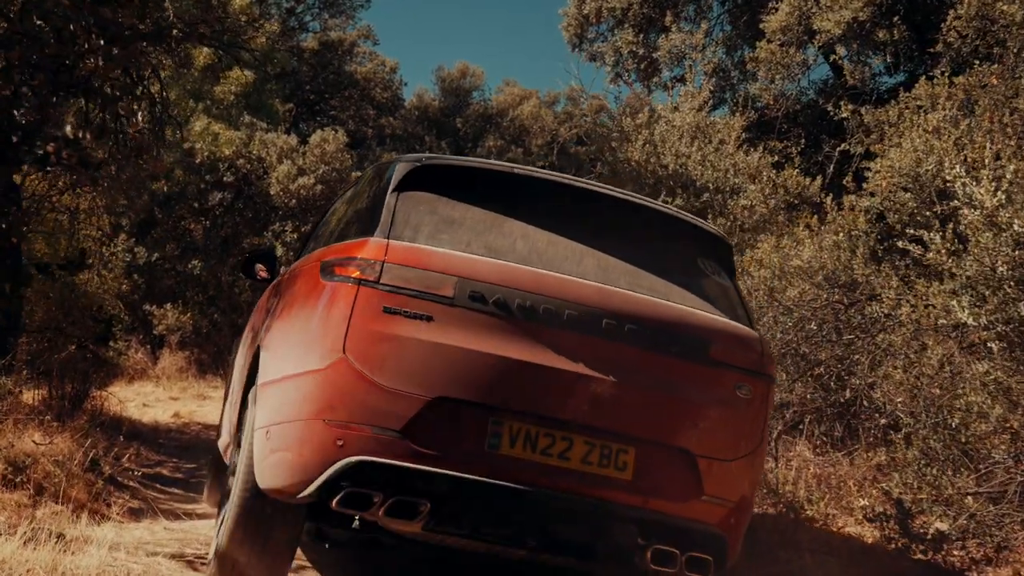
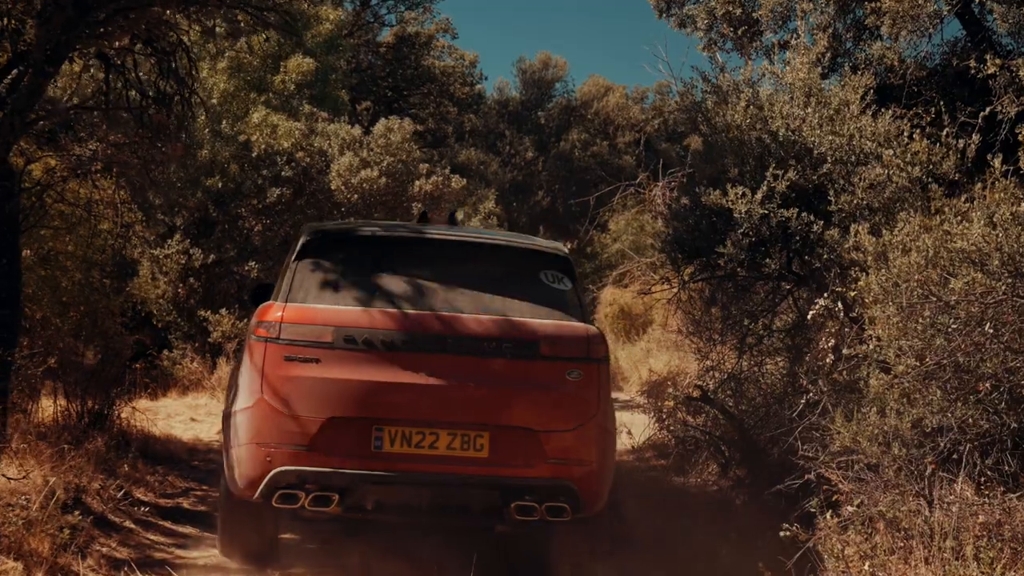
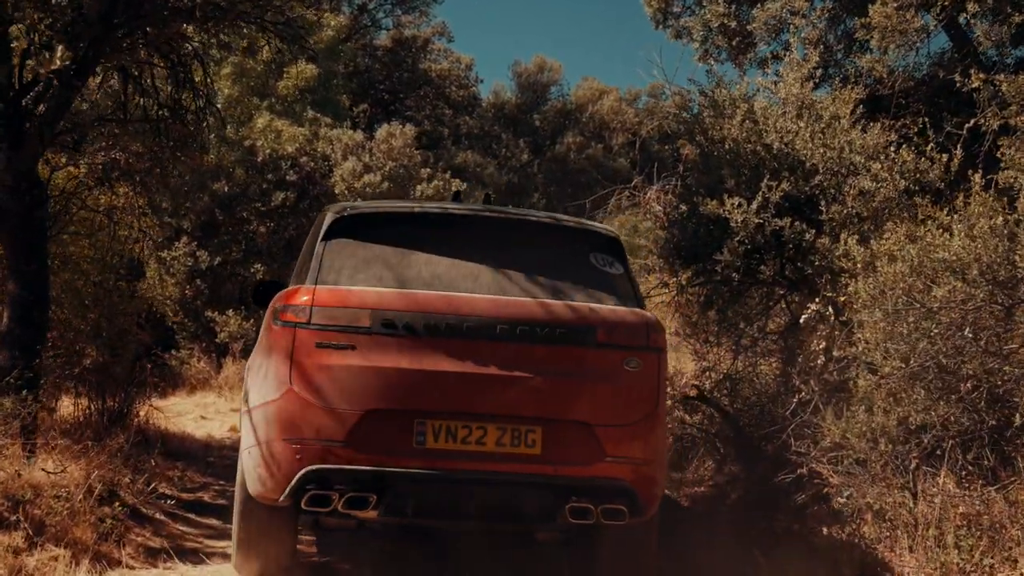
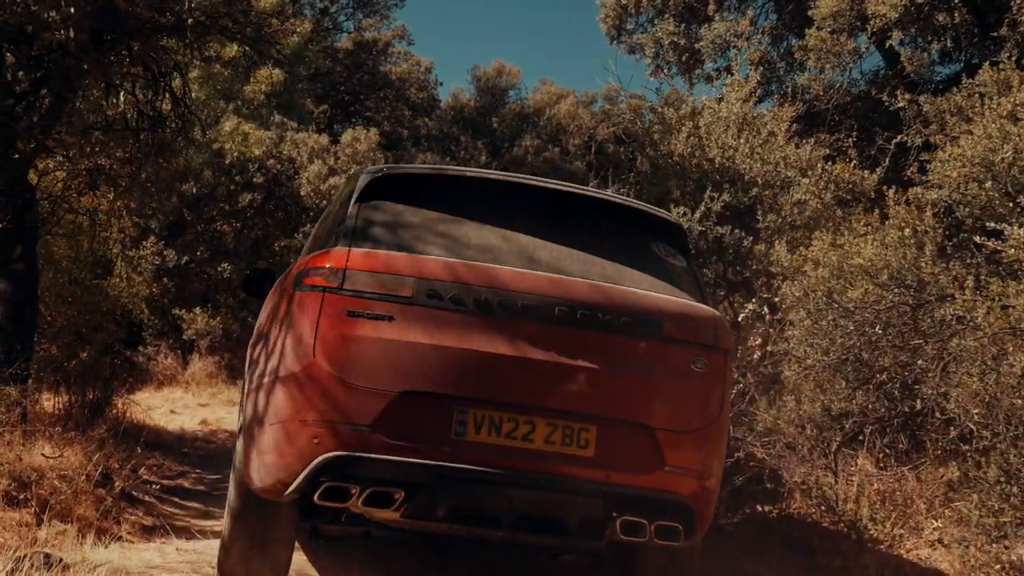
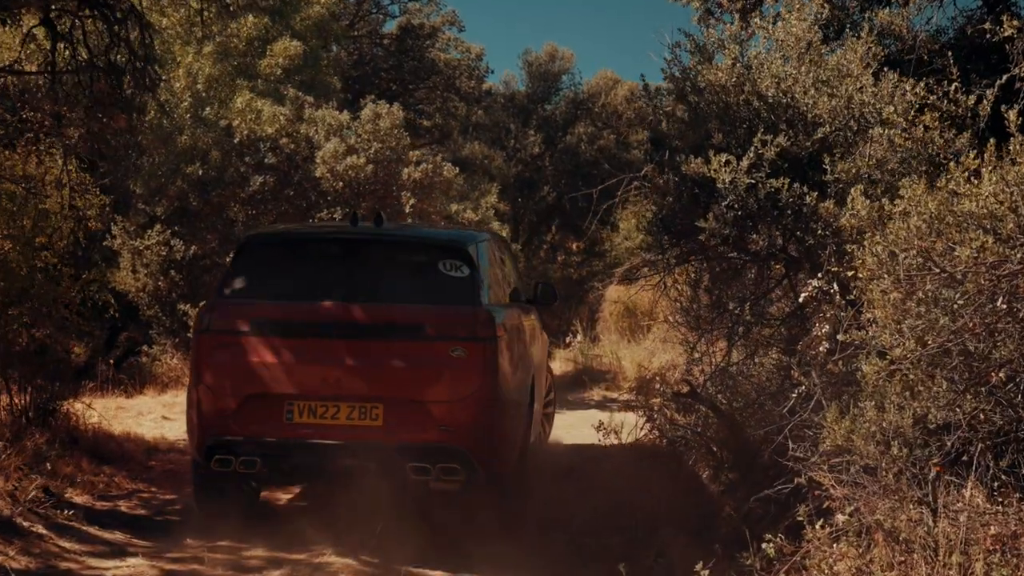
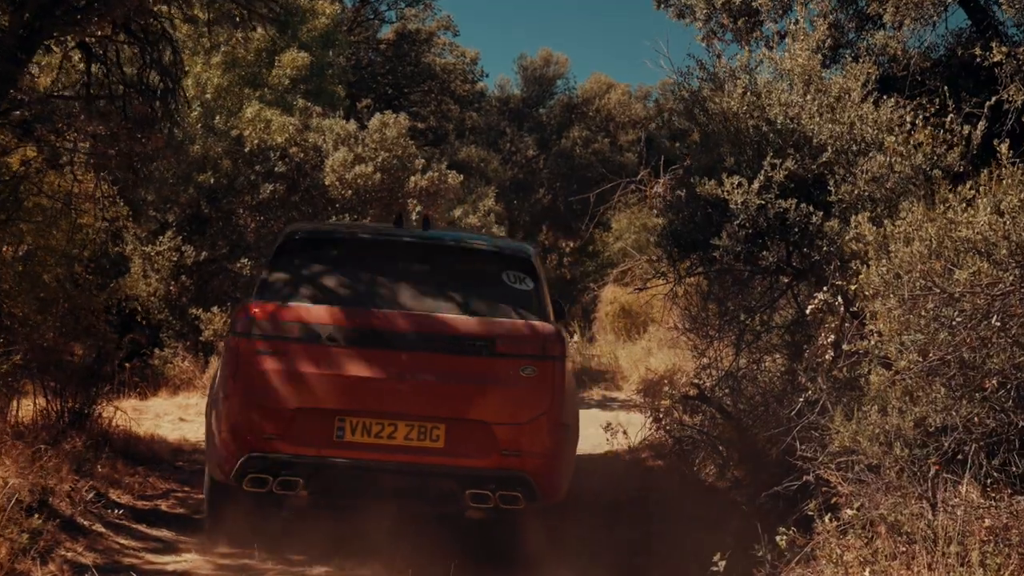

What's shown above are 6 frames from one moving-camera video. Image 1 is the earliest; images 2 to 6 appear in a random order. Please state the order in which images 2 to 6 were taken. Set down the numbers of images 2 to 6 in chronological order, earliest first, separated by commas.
4, 3, 2, 6, 5
